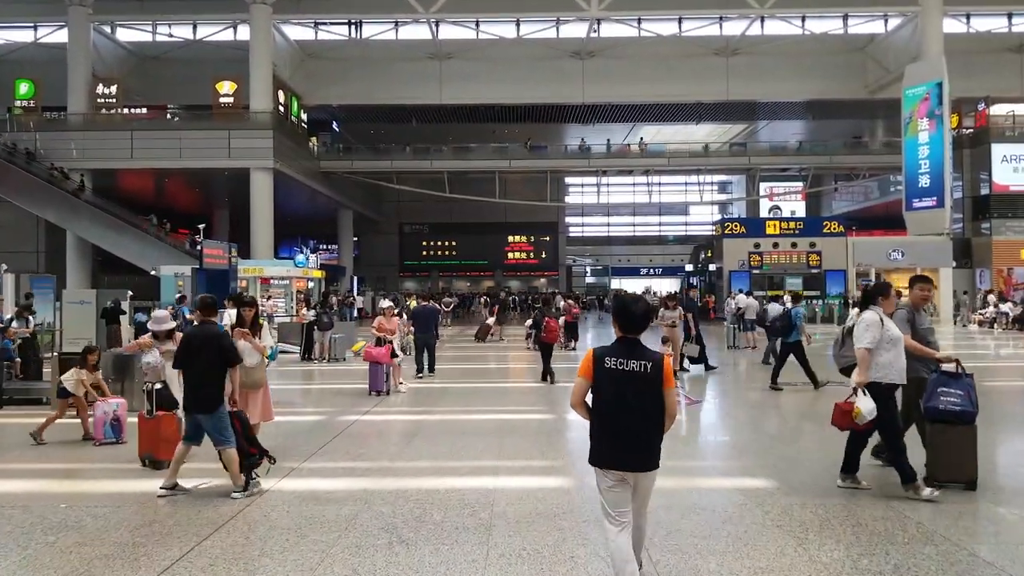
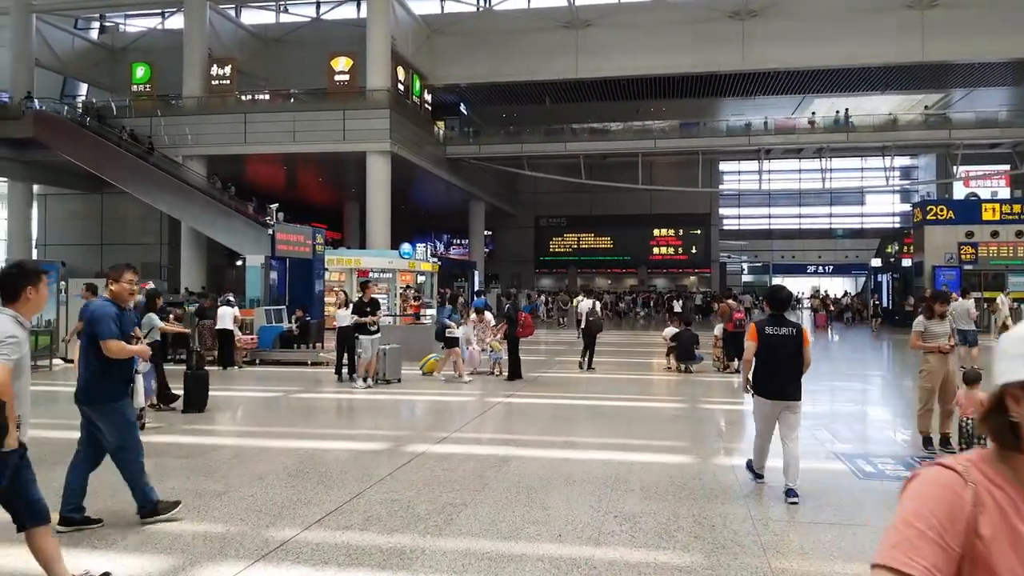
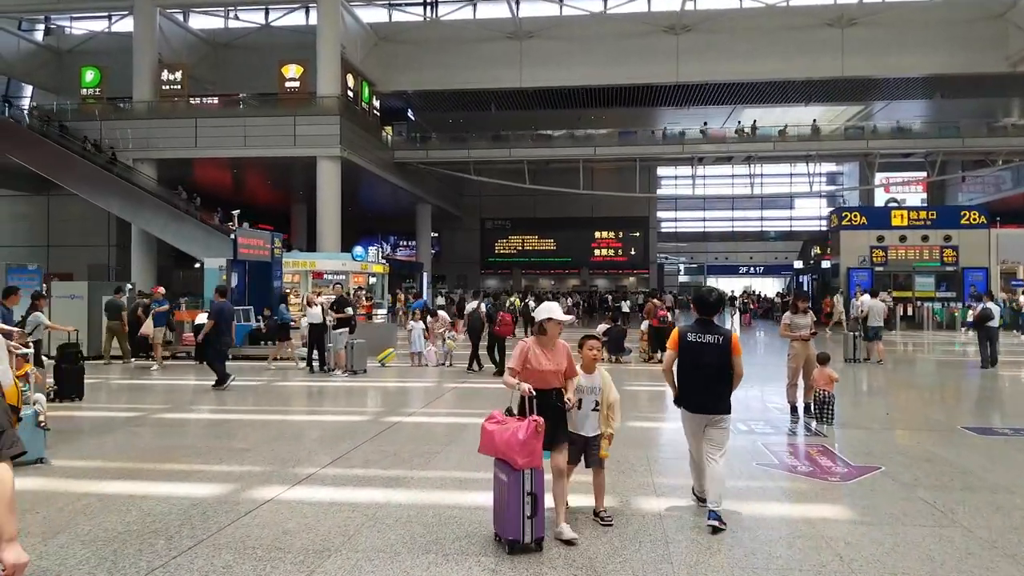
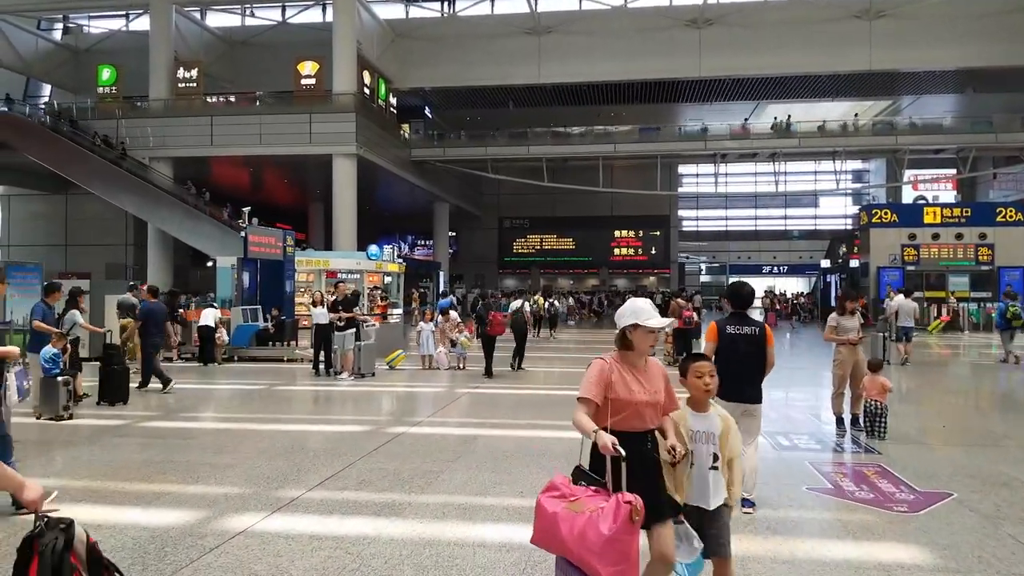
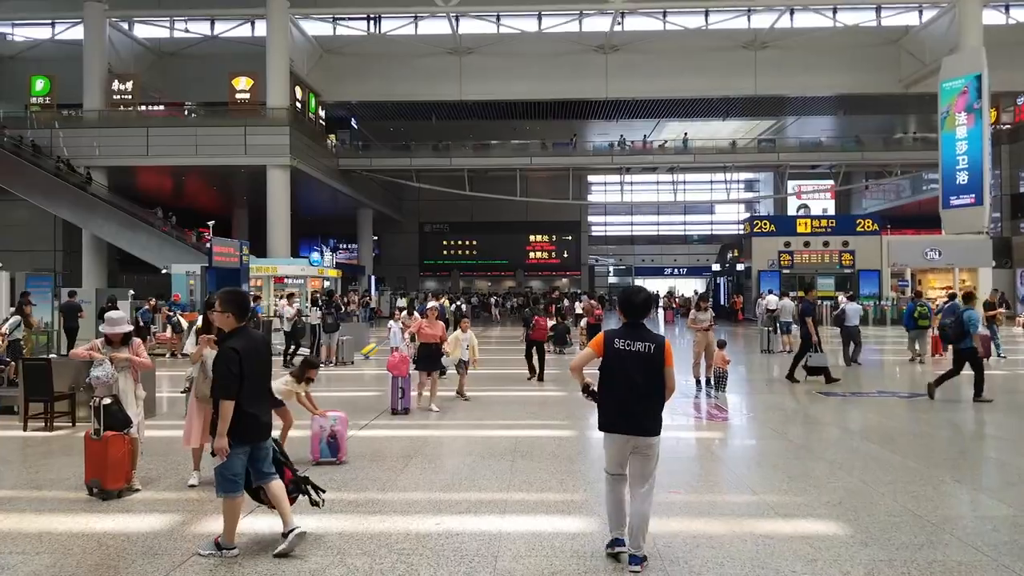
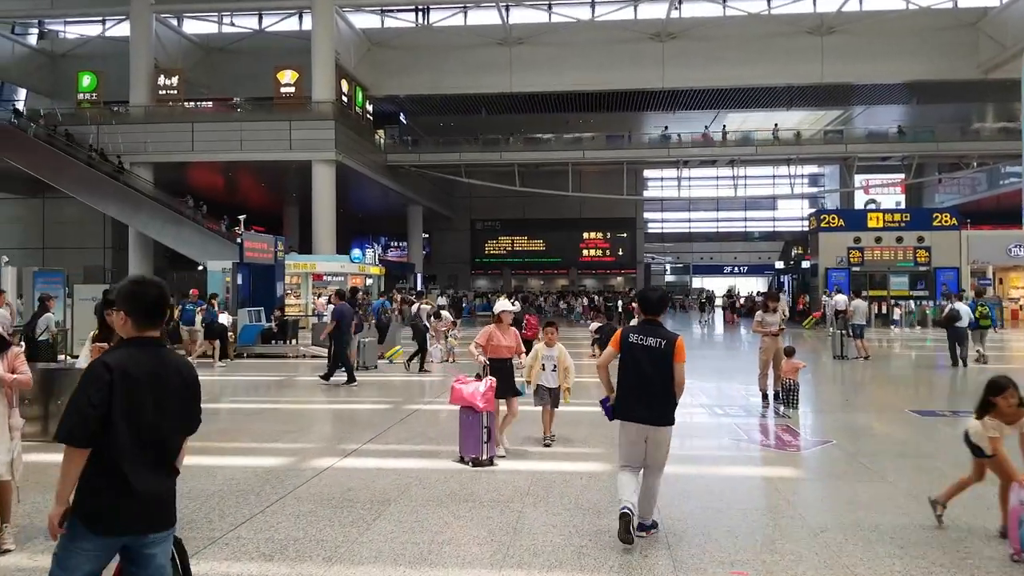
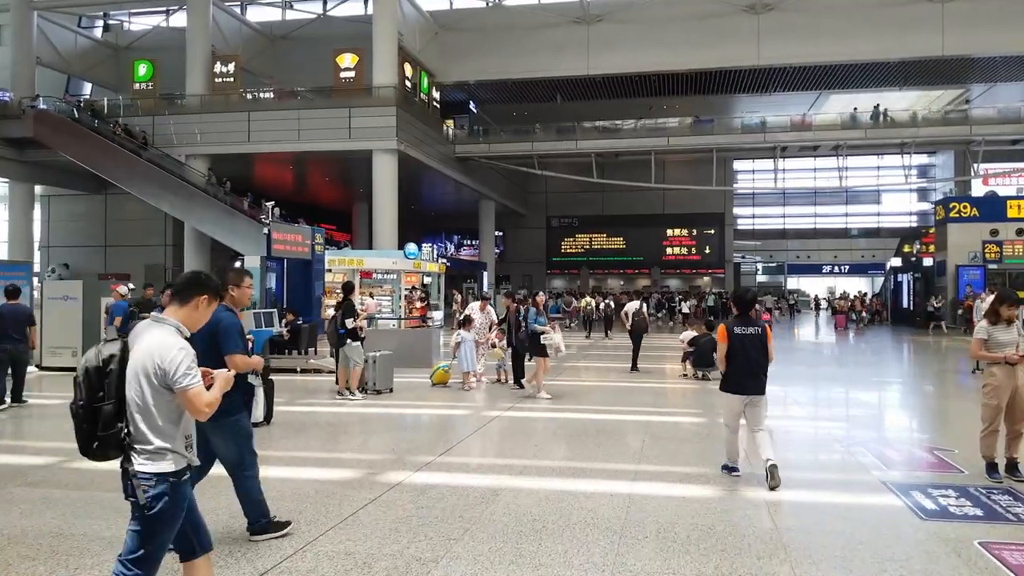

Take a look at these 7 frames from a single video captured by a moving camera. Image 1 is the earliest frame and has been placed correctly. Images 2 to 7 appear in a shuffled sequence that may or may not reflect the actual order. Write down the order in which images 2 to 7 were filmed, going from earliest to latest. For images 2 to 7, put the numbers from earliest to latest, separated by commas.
5, 6, 3, 4, 2, 7
